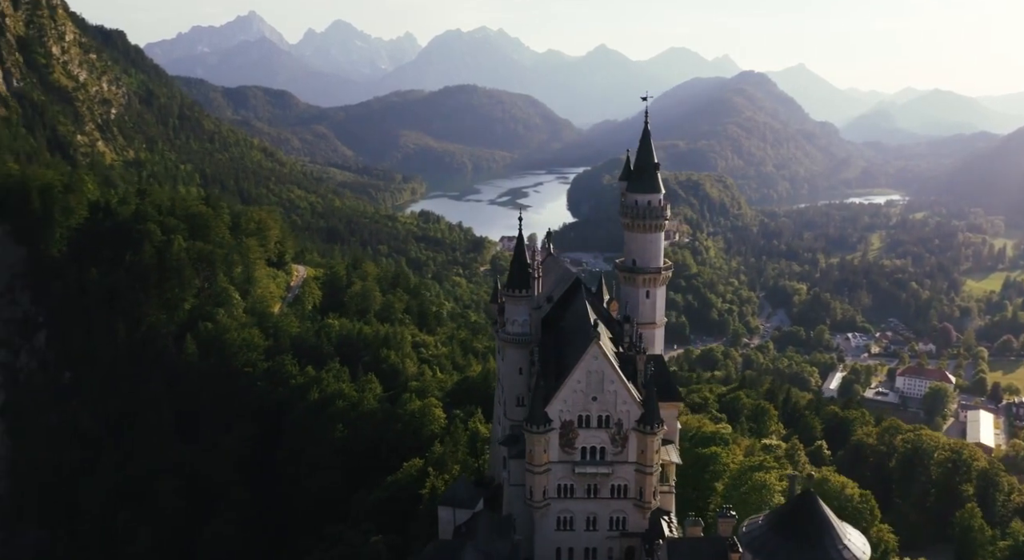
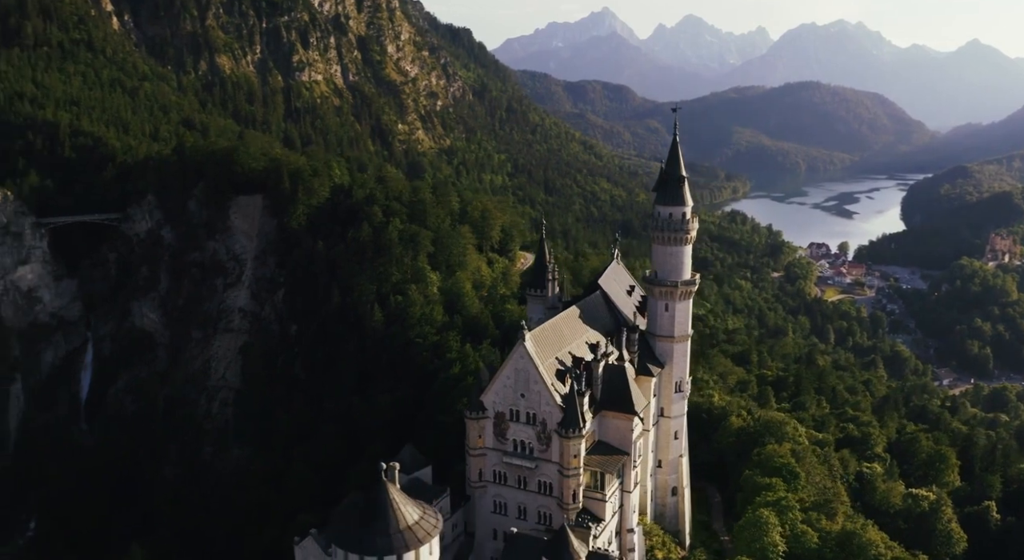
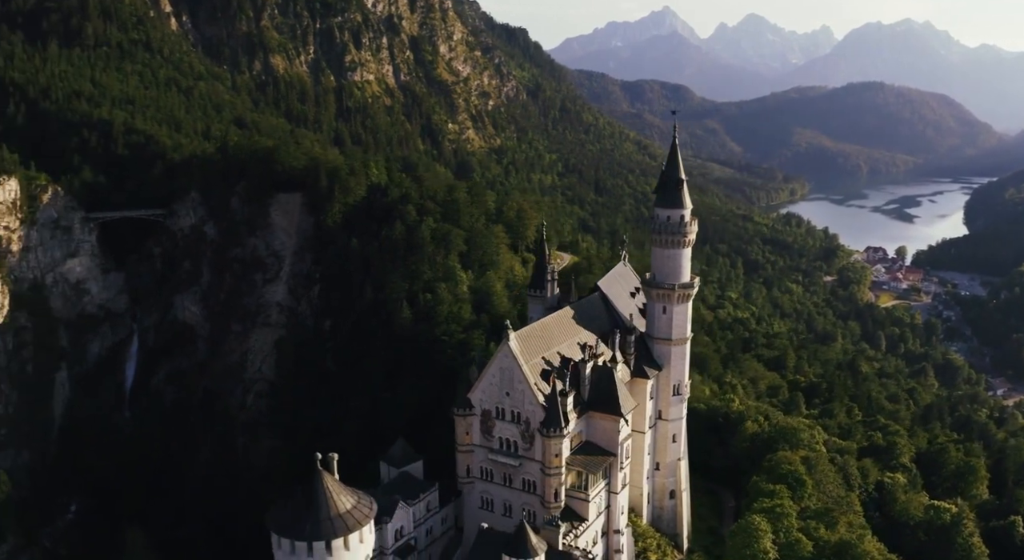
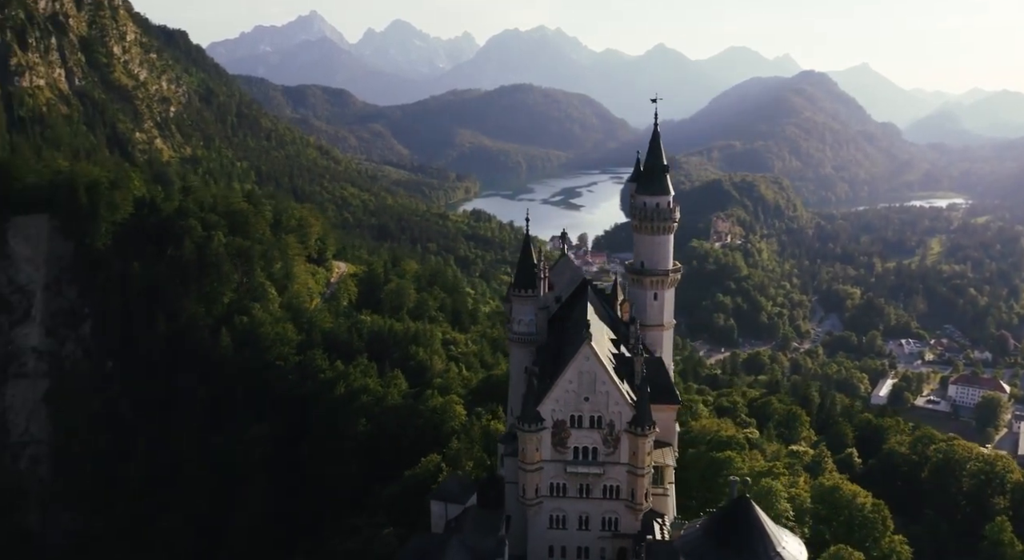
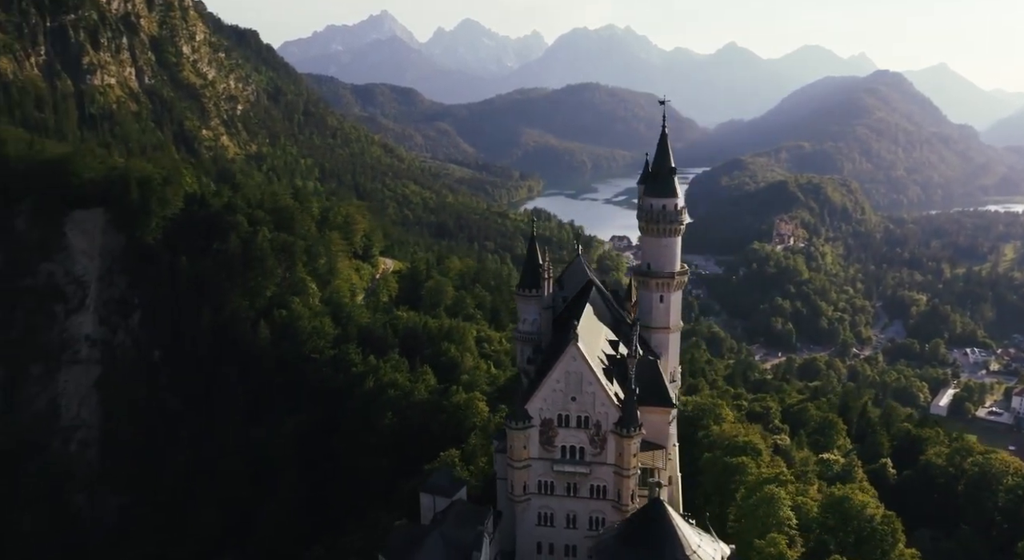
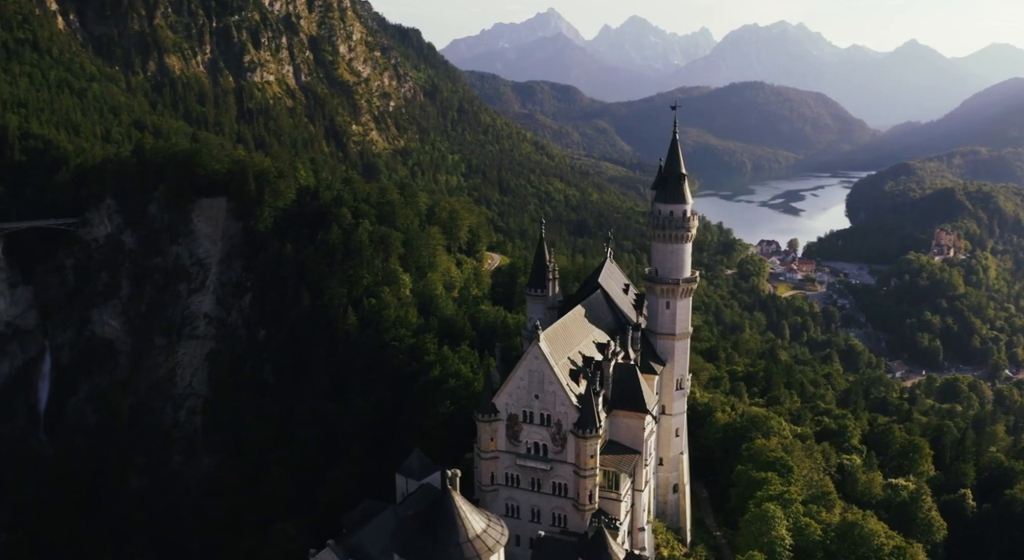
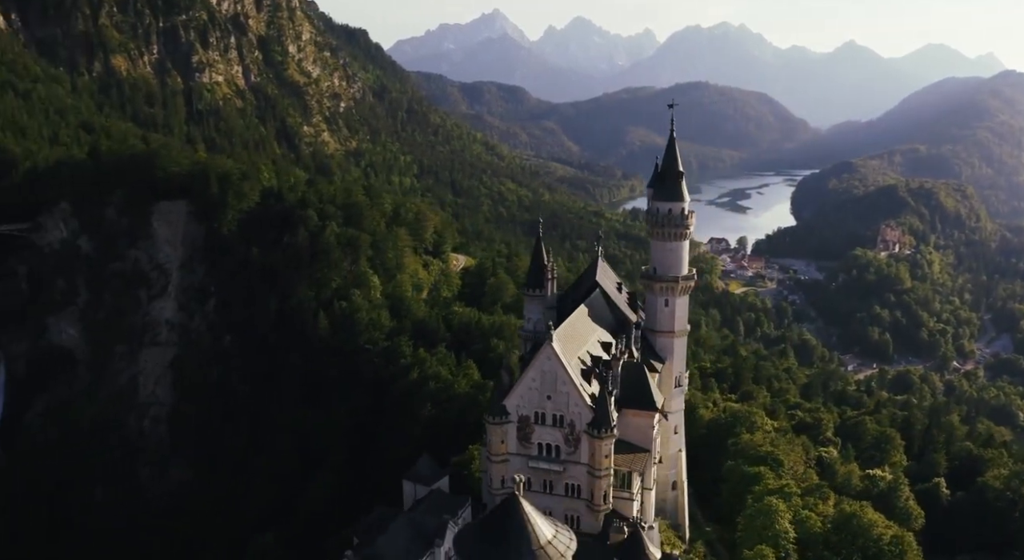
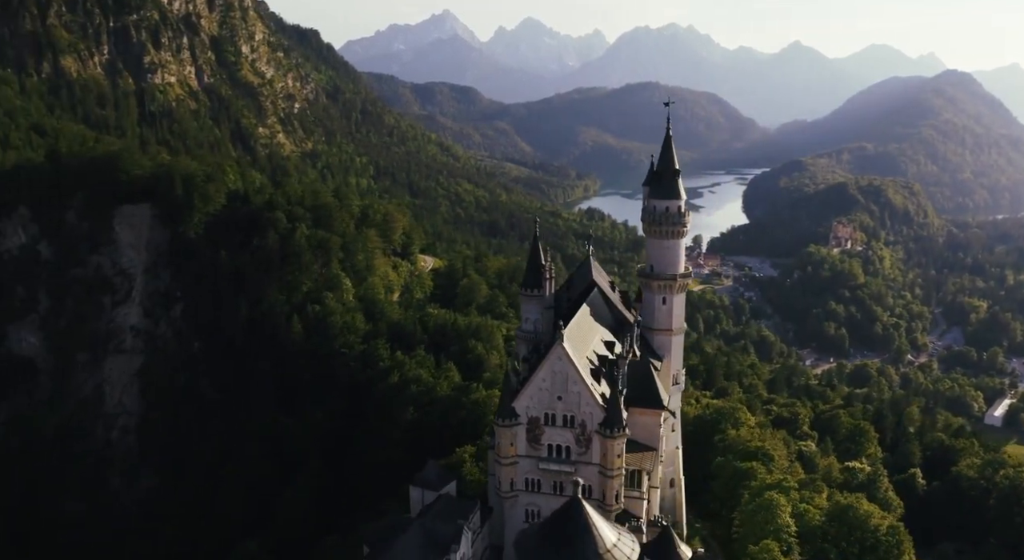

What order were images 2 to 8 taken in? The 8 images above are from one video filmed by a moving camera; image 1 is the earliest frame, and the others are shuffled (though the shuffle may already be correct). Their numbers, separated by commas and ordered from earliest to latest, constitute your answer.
4, 5, 8, 7, 6, 2, 3
